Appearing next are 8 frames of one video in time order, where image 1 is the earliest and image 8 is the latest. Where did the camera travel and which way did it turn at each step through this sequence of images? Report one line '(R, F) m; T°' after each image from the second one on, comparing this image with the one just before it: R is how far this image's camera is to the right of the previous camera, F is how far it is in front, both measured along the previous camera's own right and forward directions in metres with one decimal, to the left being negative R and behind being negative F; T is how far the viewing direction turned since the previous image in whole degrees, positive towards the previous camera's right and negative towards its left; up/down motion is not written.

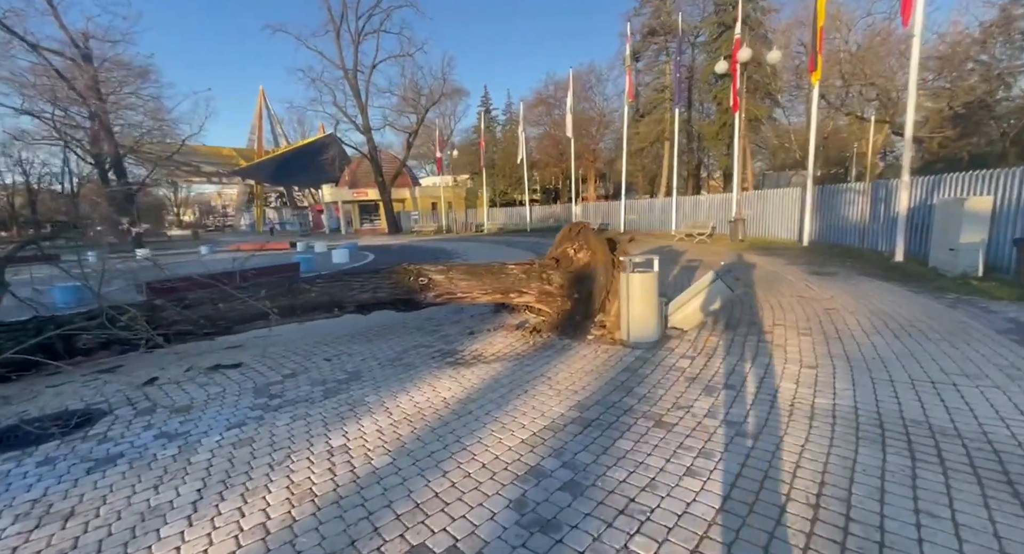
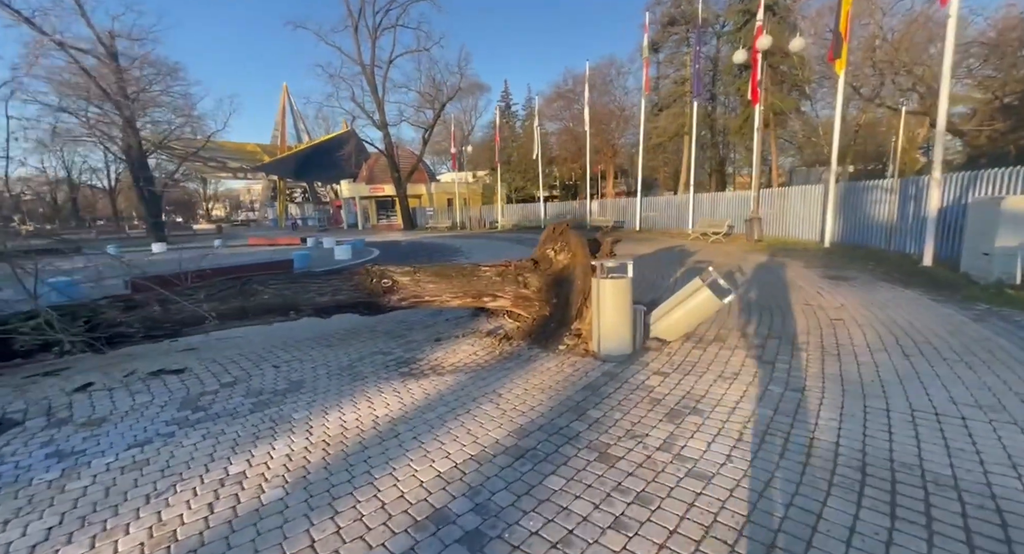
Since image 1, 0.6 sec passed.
(+0.6, +0.4) m; -3°
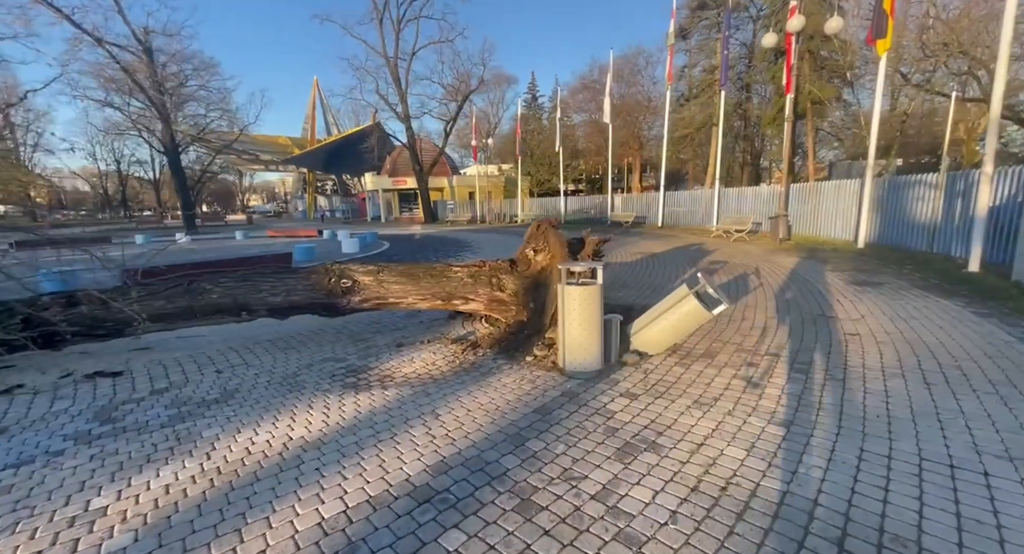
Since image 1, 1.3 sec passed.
(+0.7, +0.5) m; -4°
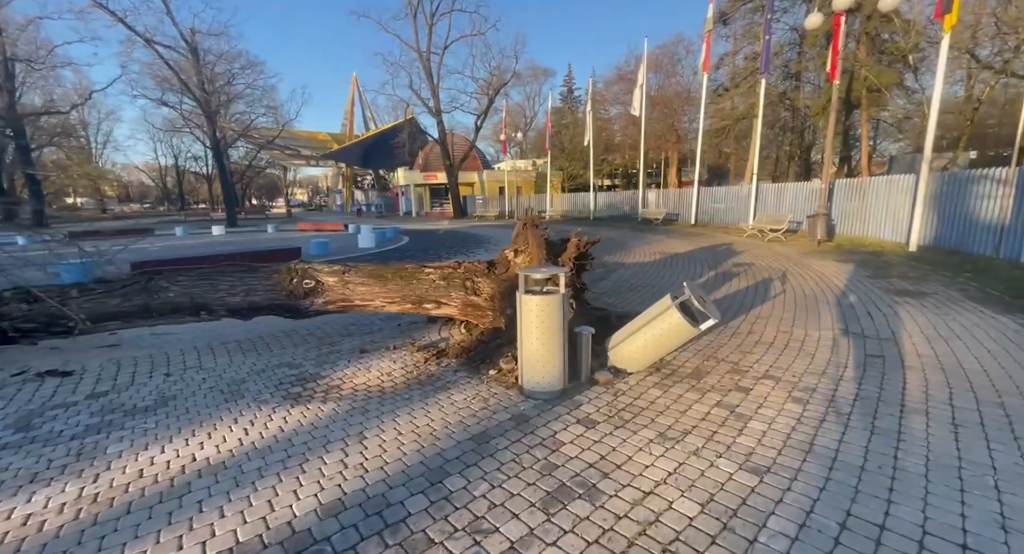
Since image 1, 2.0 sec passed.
(+0.7, +0.5) m; -5°
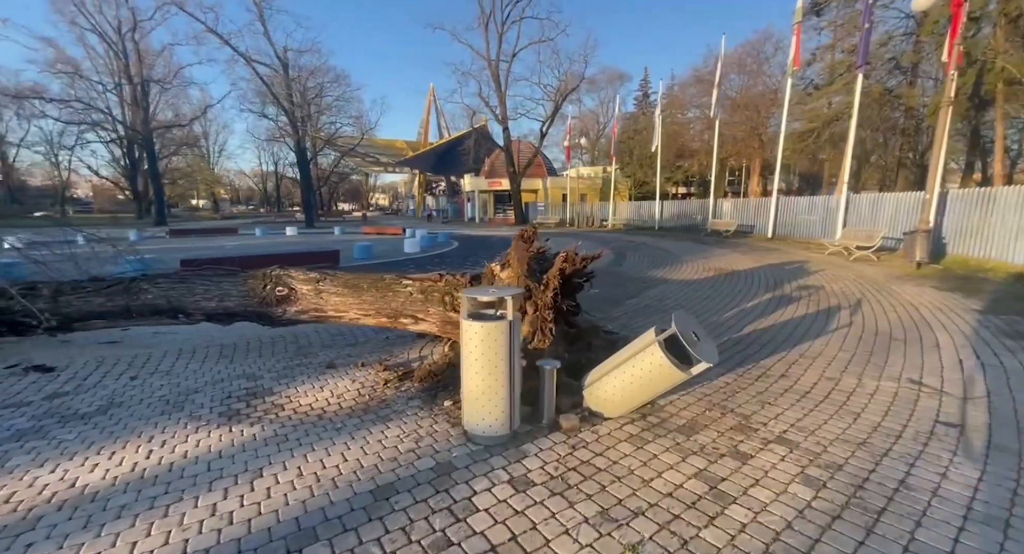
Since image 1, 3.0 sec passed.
(+0.9, +0.6) m; -9°
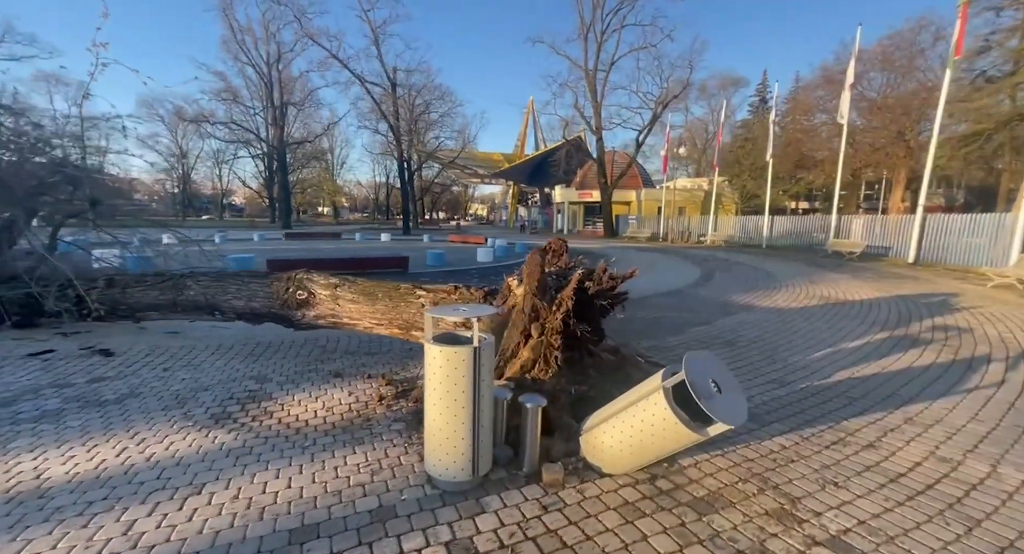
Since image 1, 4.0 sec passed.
(+0.7, +0.6) m; -12°
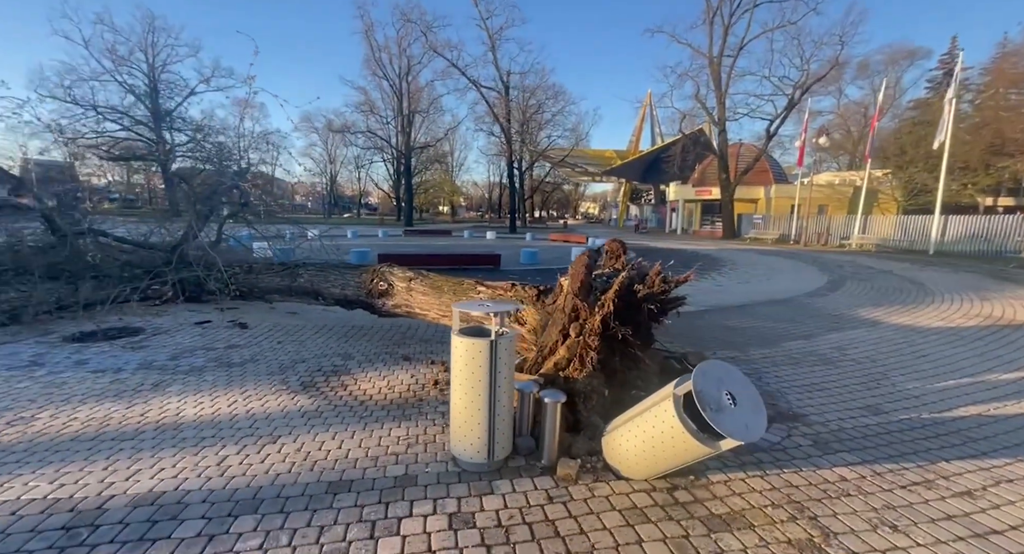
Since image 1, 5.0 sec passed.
(+0.6, -0.1) m; -14°
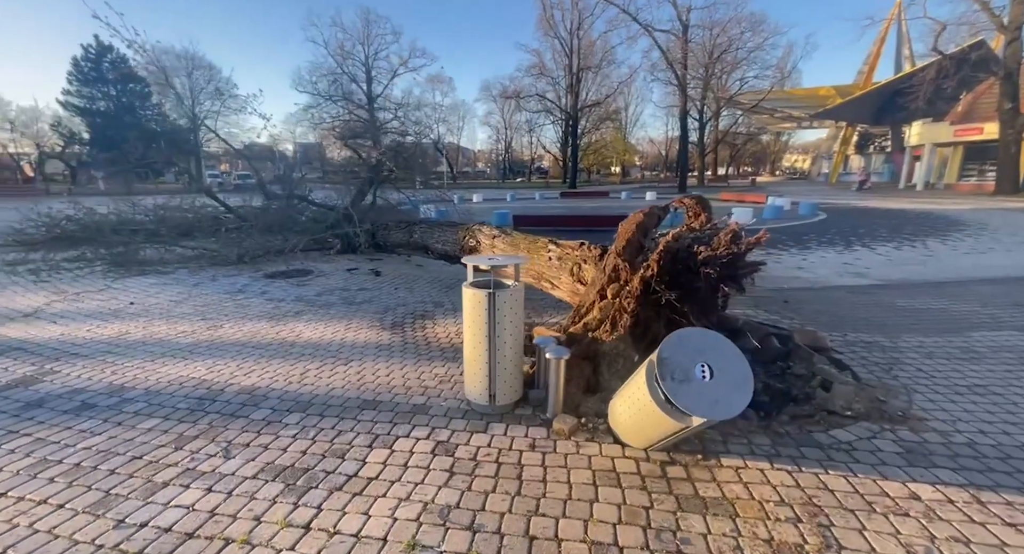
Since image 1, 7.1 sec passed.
(+1.1, +0.2) m; -23°
